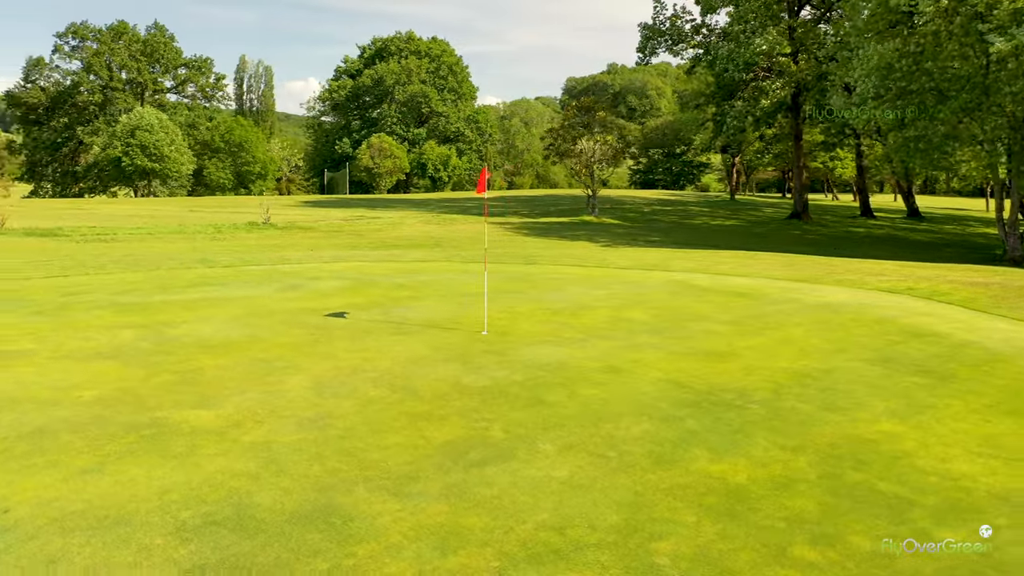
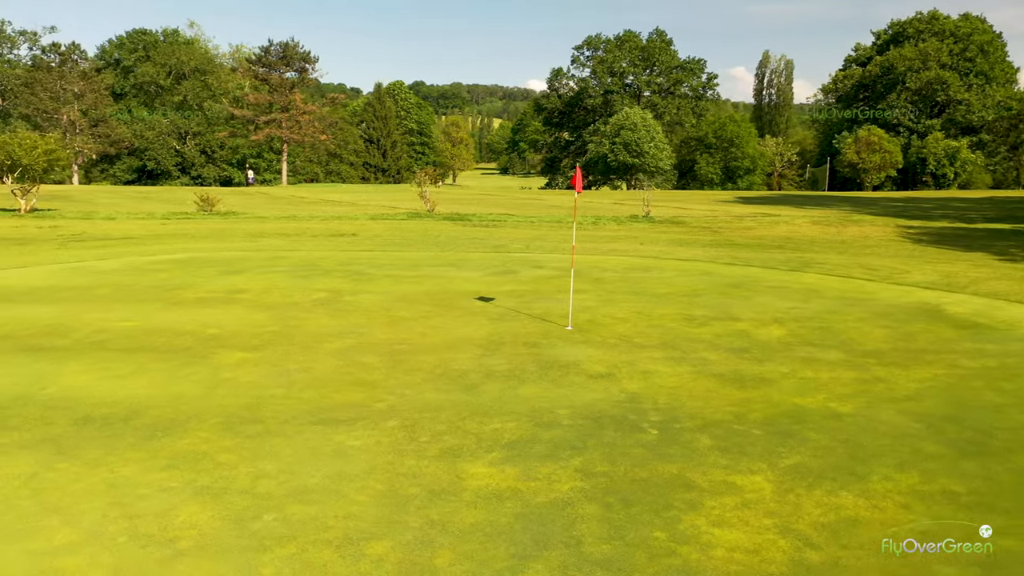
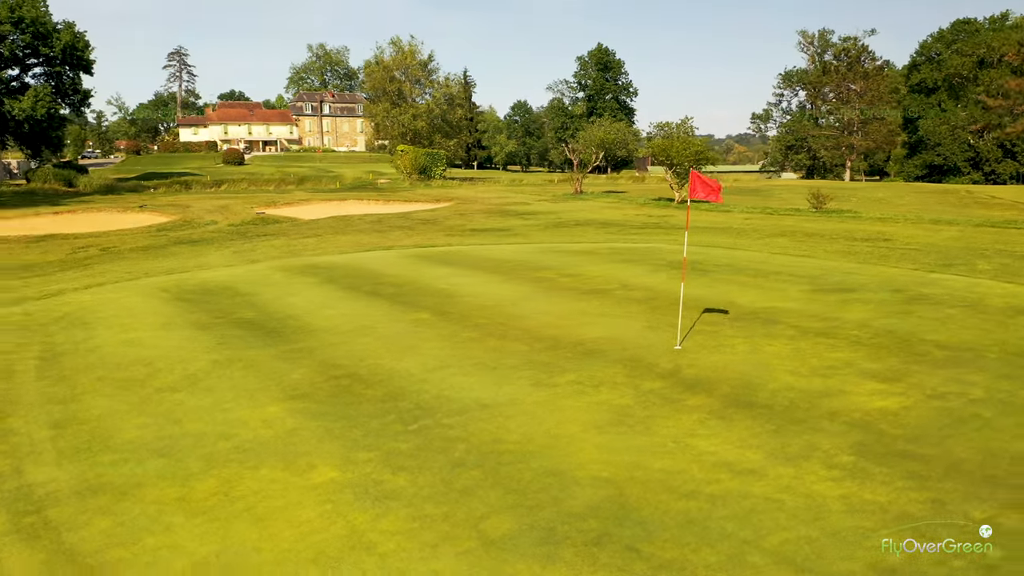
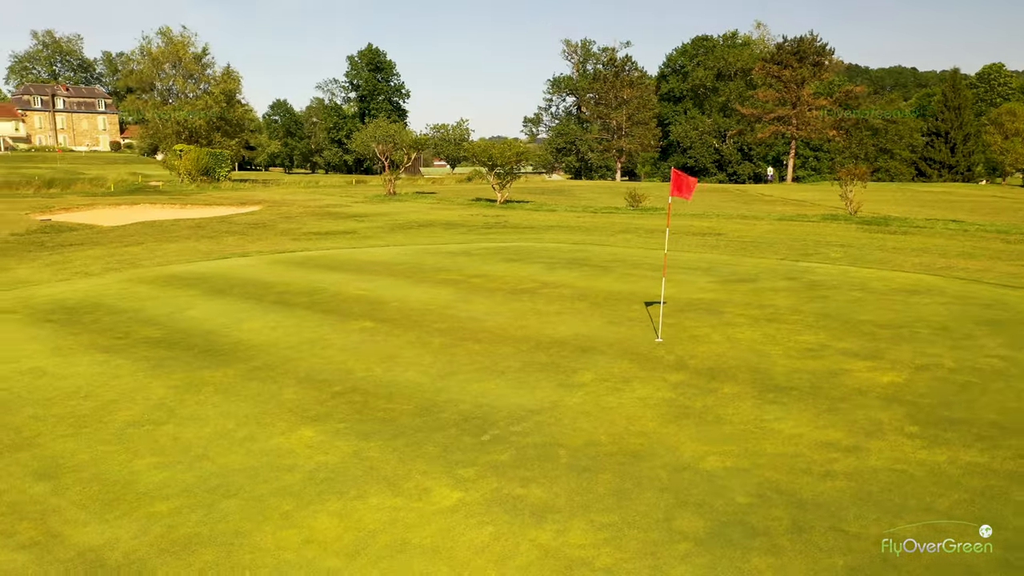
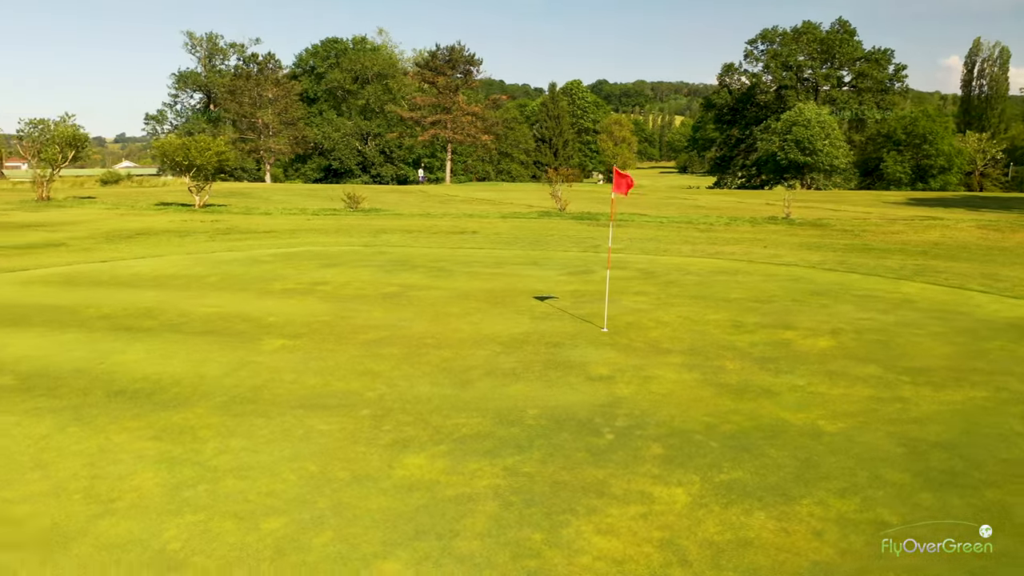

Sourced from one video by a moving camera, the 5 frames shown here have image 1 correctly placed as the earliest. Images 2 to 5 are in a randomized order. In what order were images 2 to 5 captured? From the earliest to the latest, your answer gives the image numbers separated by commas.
2, 5, 4, 3
